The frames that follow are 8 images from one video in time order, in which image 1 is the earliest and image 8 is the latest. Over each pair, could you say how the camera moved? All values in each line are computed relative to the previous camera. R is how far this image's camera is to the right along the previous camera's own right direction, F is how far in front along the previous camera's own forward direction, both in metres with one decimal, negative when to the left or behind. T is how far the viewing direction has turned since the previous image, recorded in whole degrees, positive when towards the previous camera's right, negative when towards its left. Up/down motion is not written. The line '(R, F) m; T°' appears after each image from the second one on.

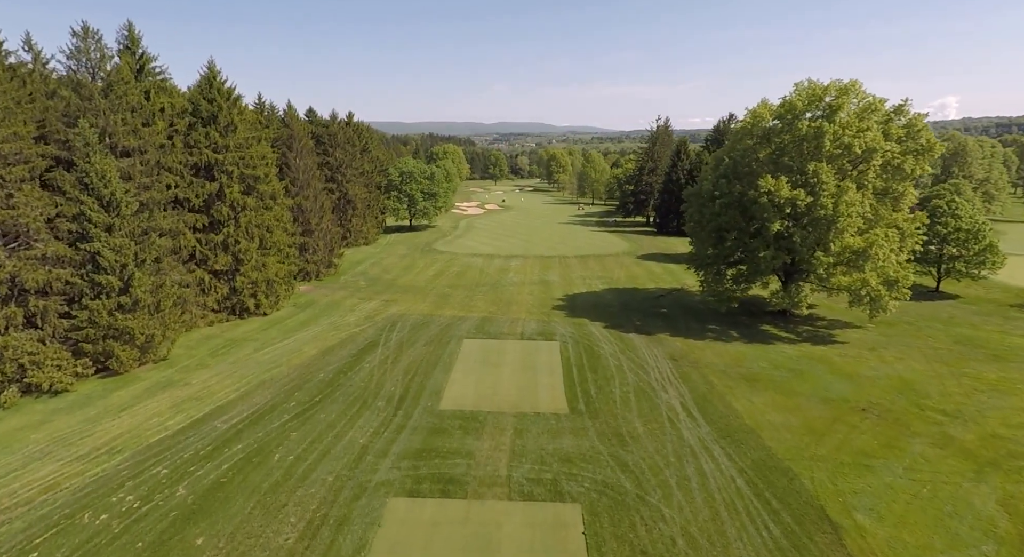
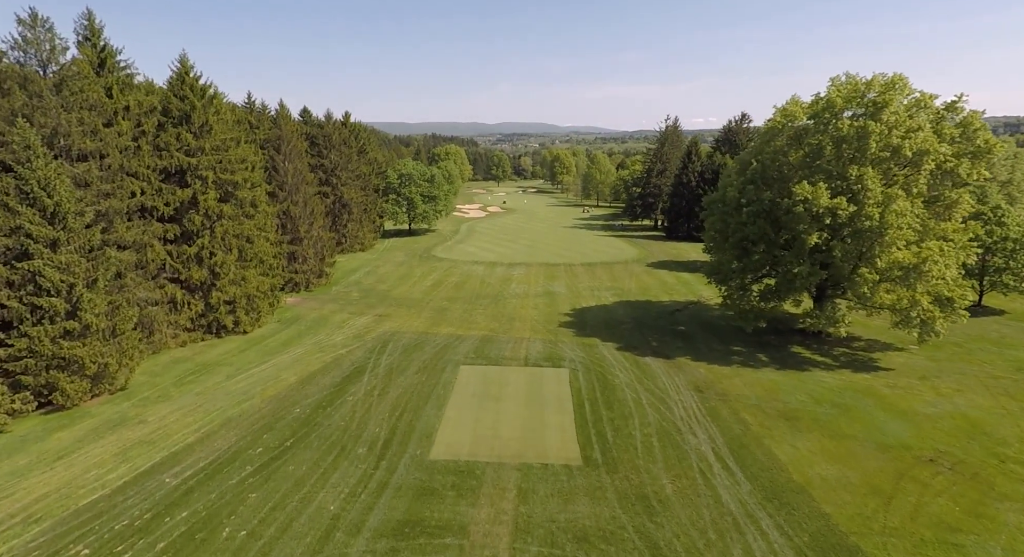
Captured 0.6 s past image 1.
(0.0, +2.6) m; 0°
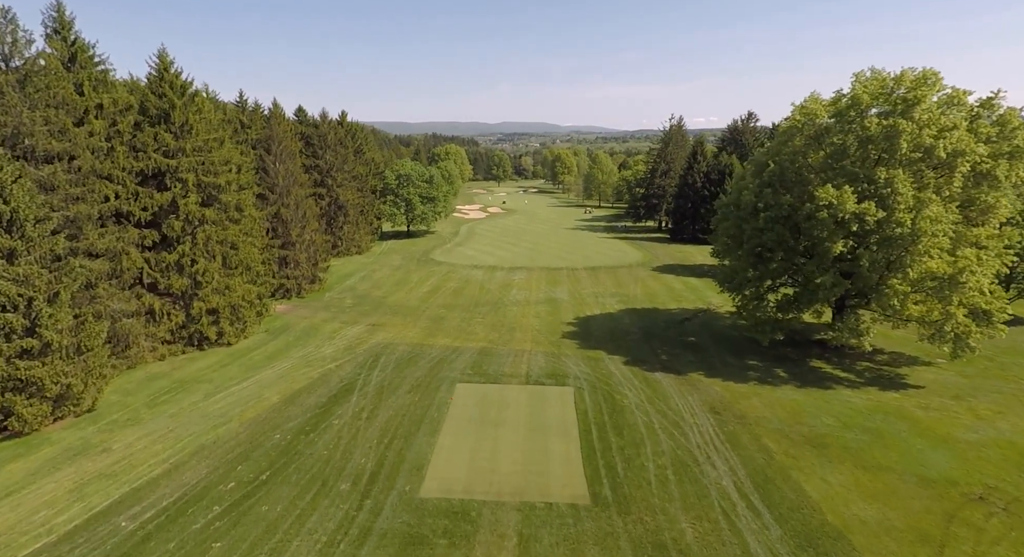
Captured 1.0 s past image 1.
(0.0, +1.5) m; 0°
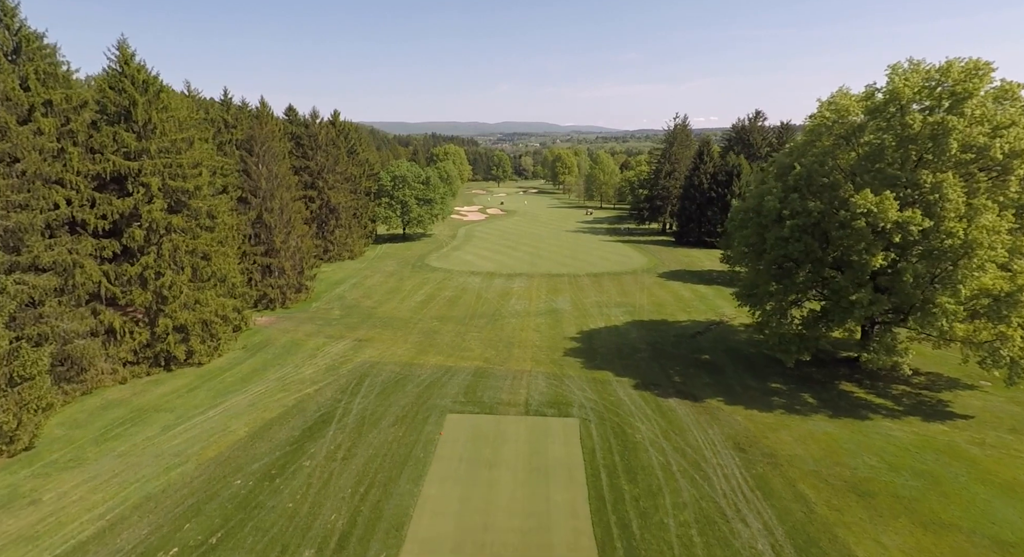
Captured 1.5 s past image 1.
(+0.1, +2.2) m; 0°
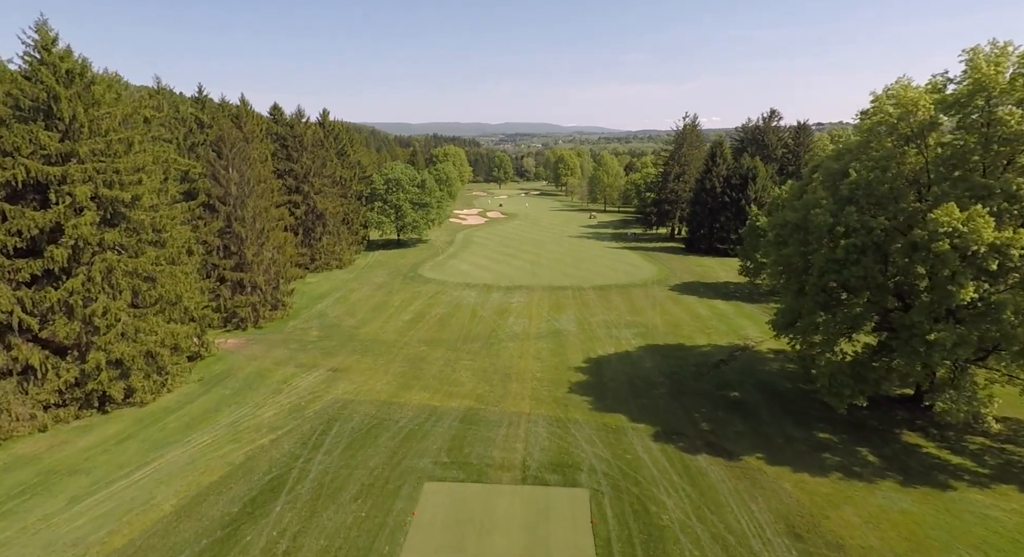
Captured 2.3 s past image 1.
(+0.2, +3.5) m; 0°
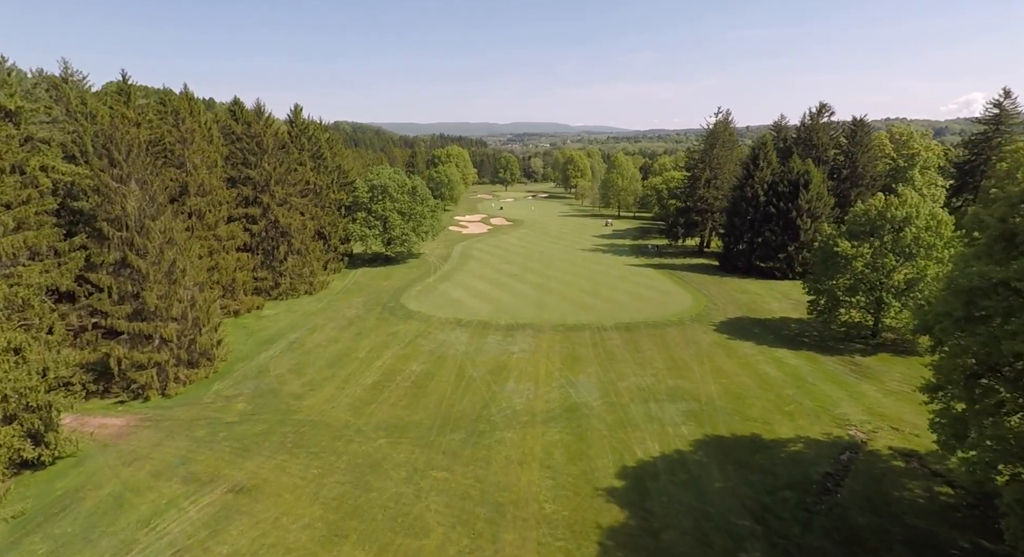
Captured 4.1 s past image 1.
(+0.3, +8.3) m; -1°
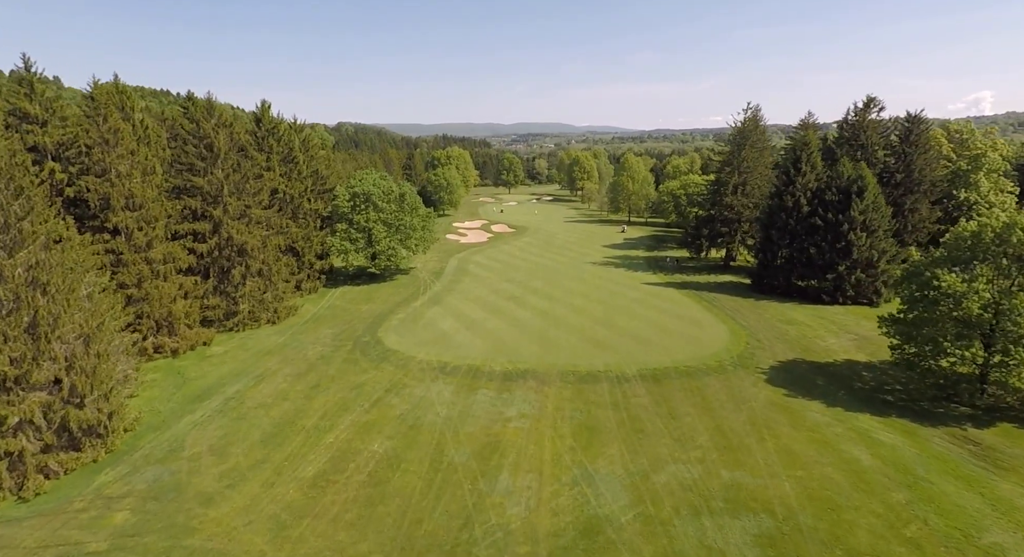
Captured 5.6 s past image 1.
(+0.3, +6.4) m; 0°
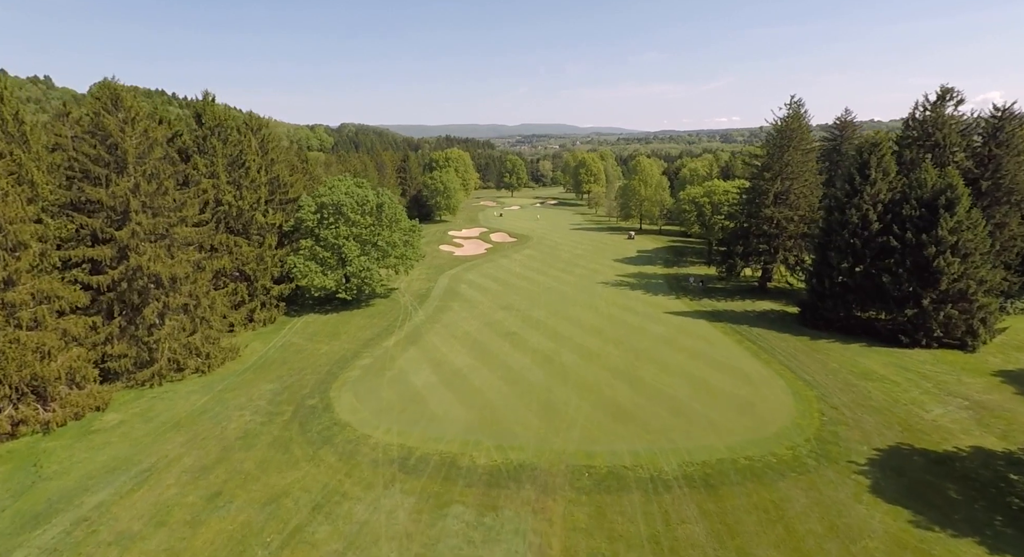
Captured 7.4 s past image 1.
(+0.5, +7.6) m; 0°
